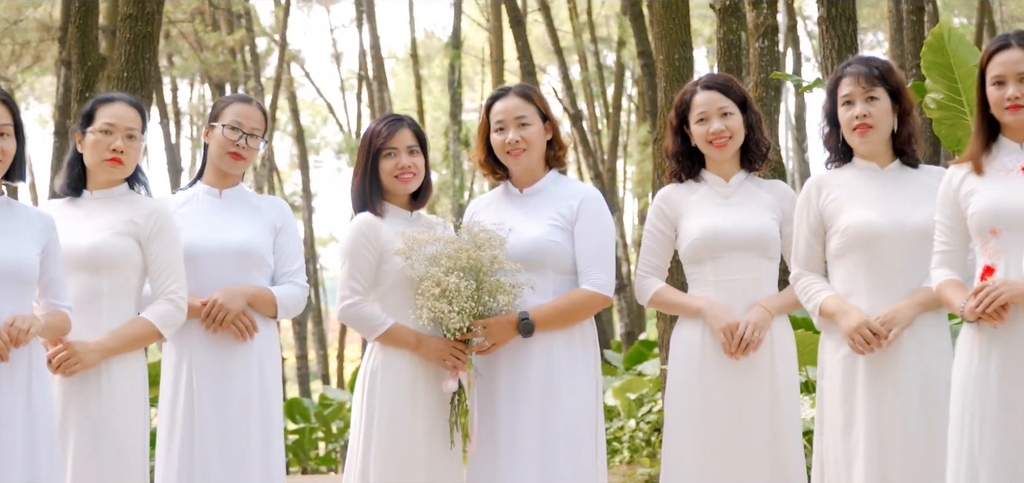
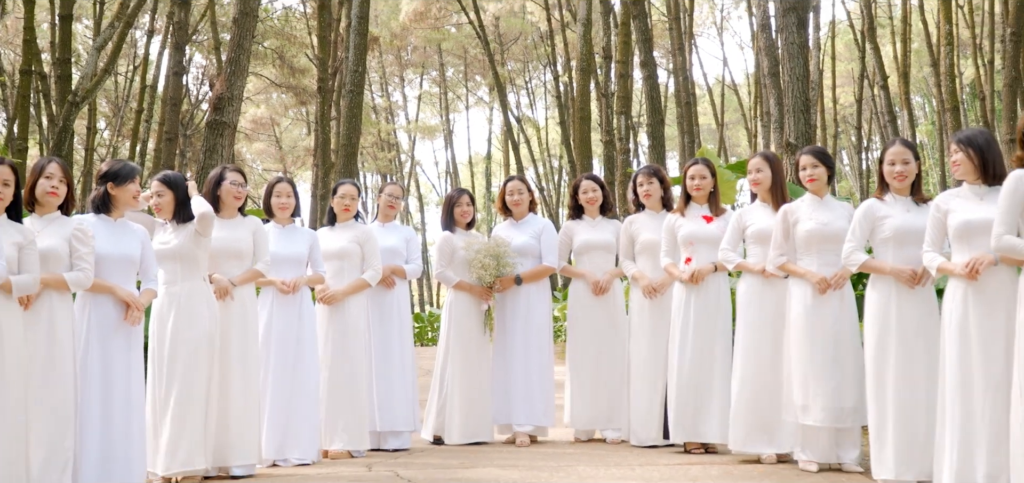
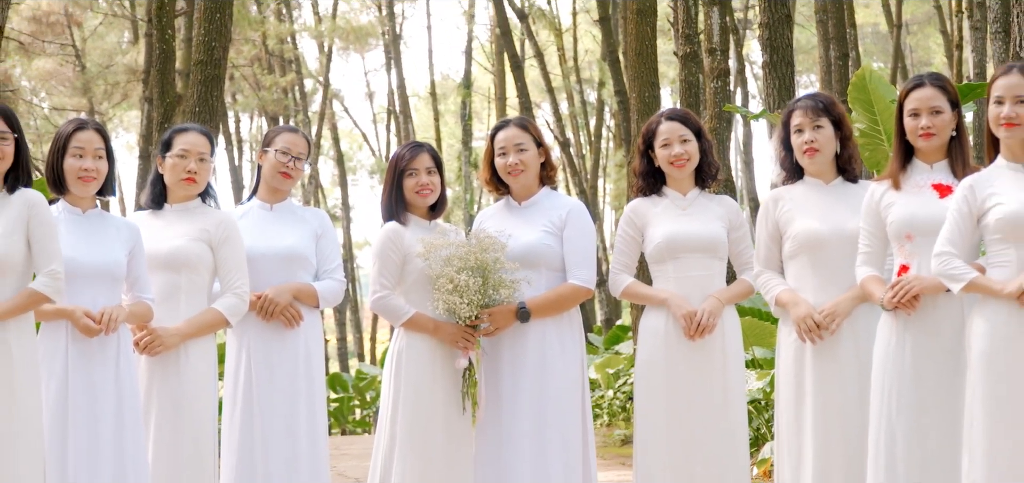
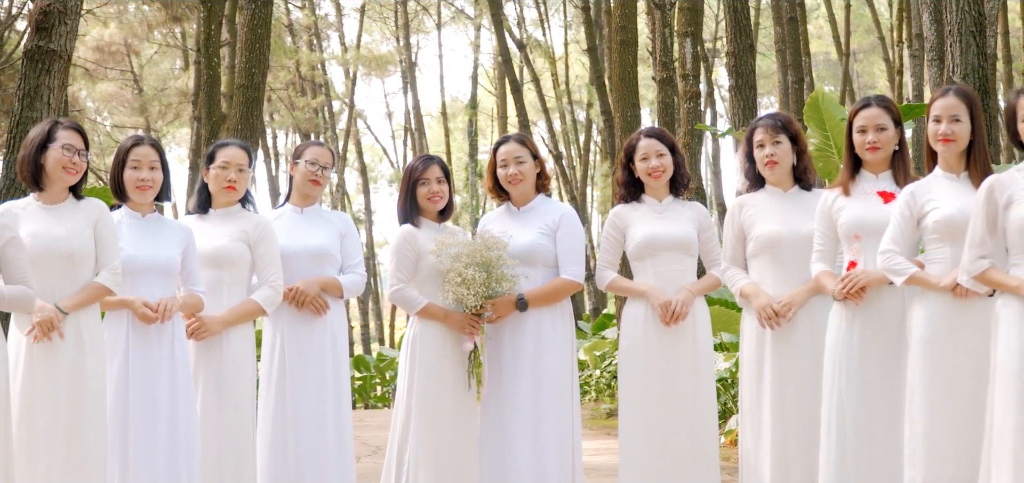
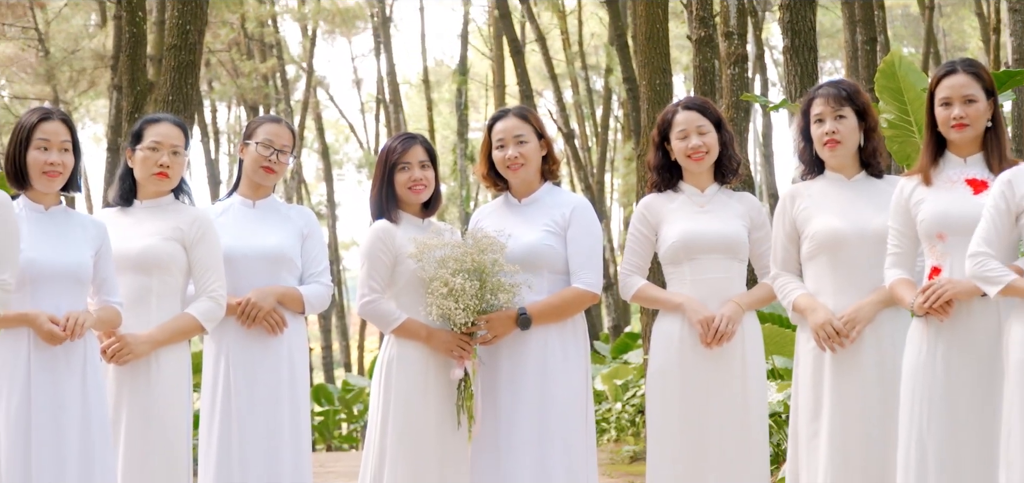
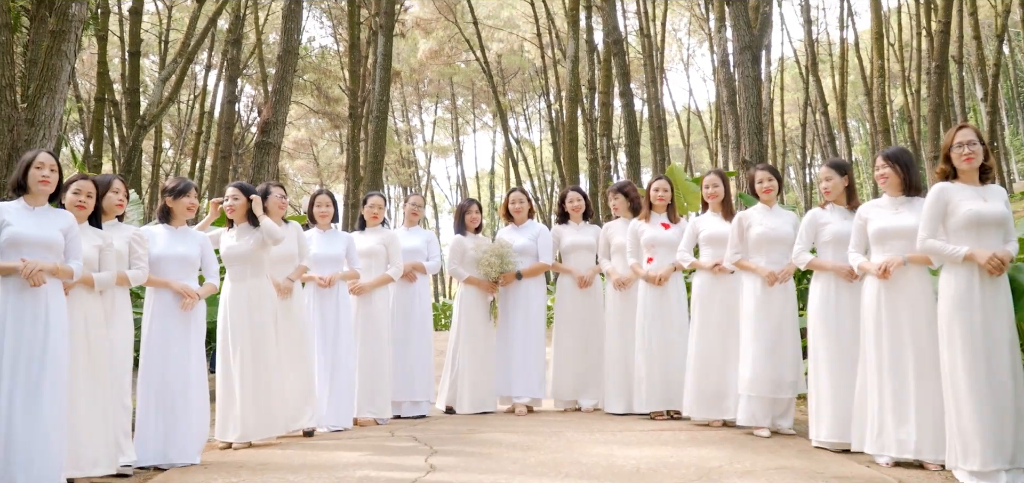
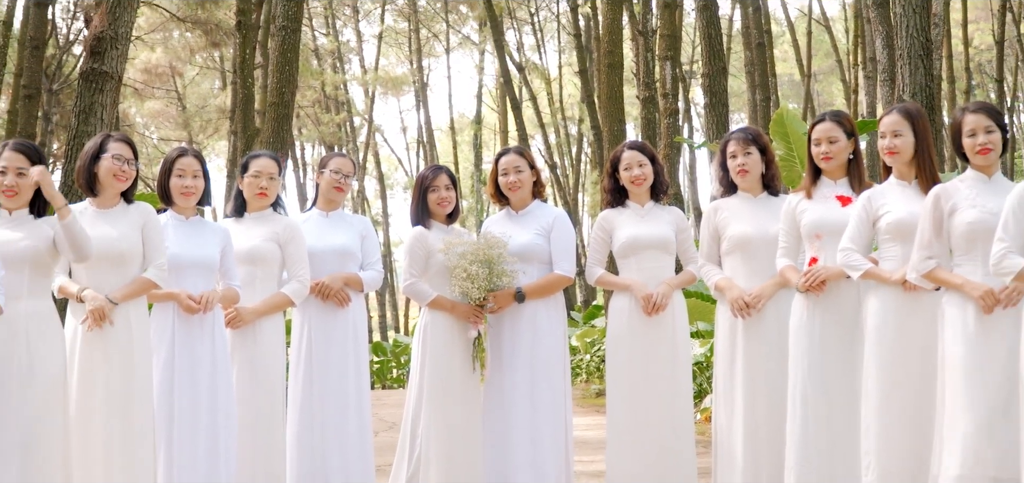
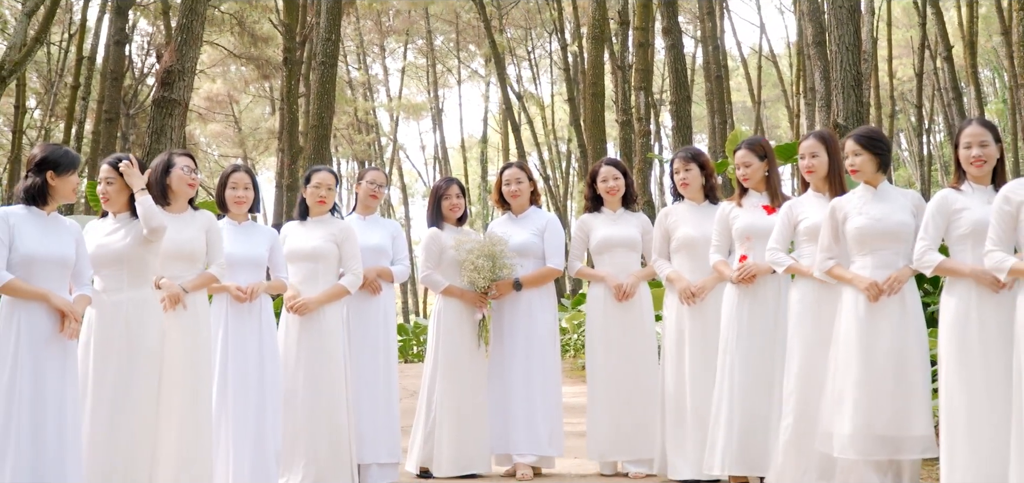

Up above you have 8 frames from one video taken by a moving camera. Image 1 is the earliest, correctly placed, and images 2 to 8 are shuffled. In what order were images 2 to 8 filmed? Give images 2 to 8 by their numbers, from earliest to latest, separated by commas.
5, 3, 4, 7, 8, 2, 6
